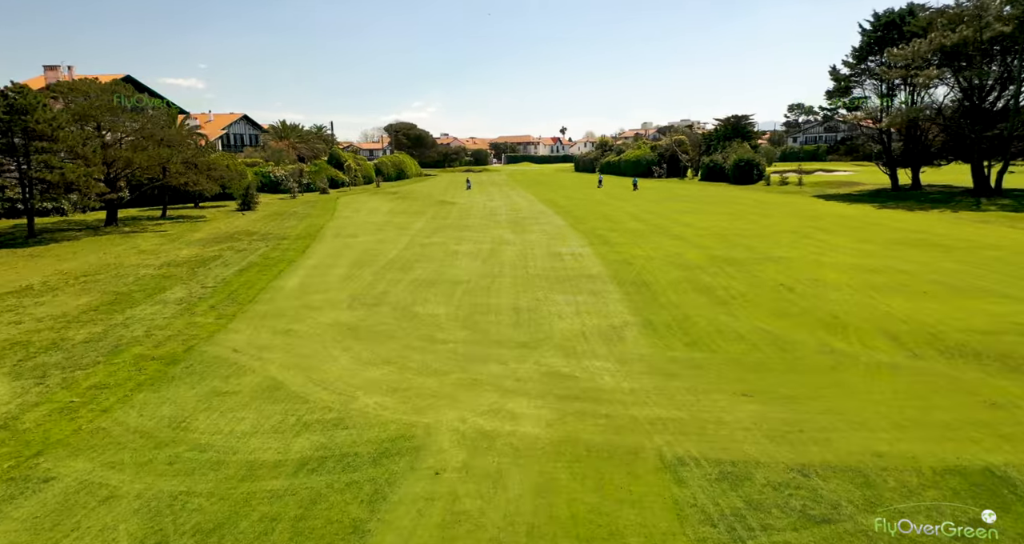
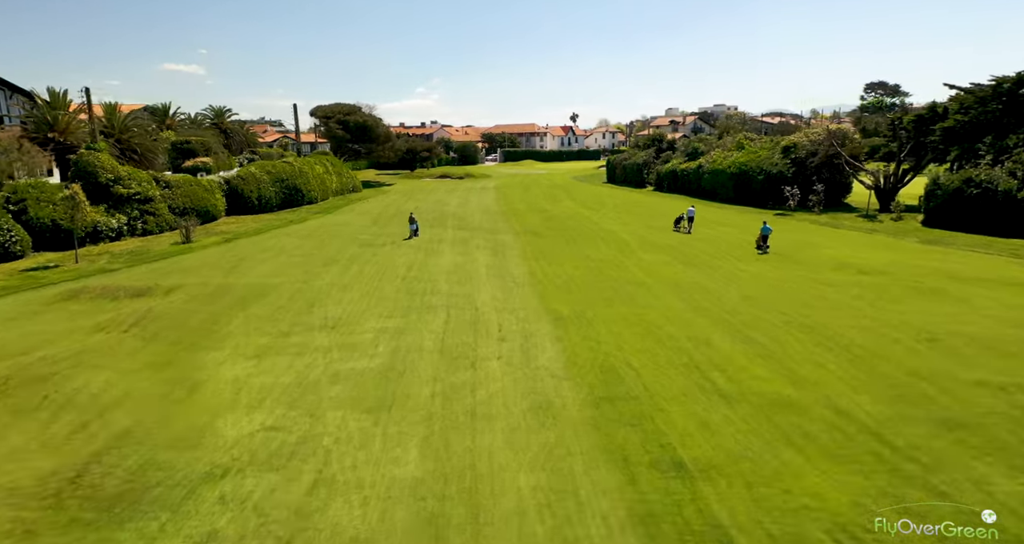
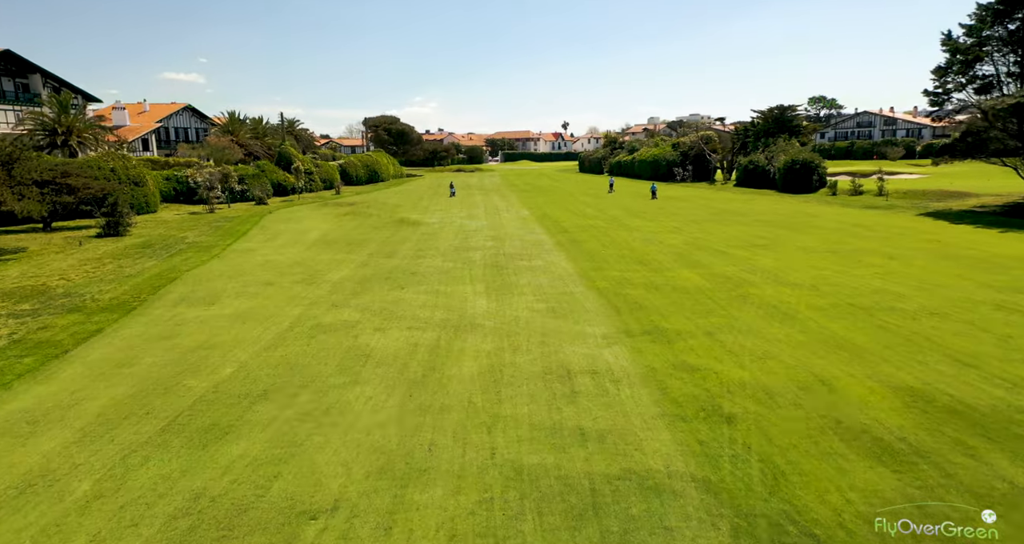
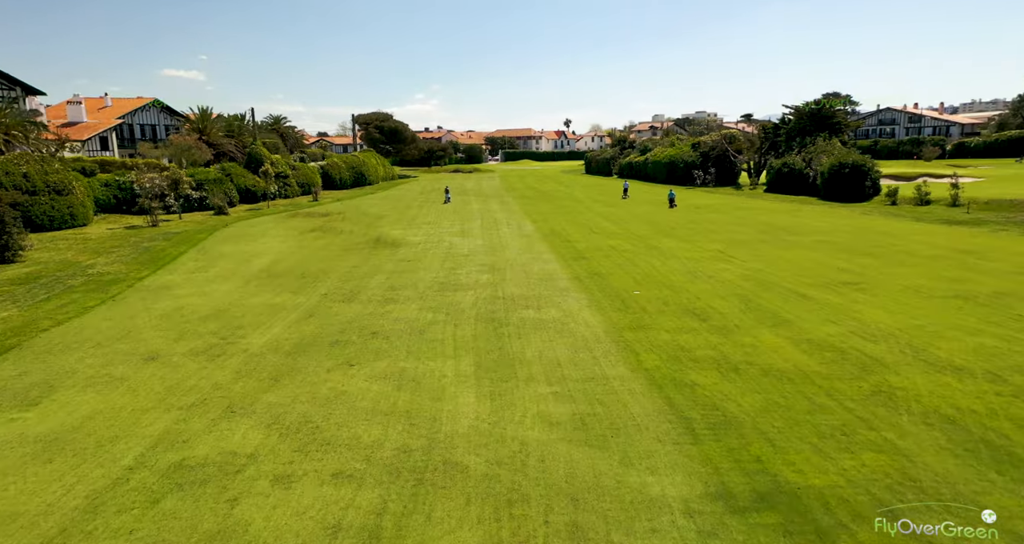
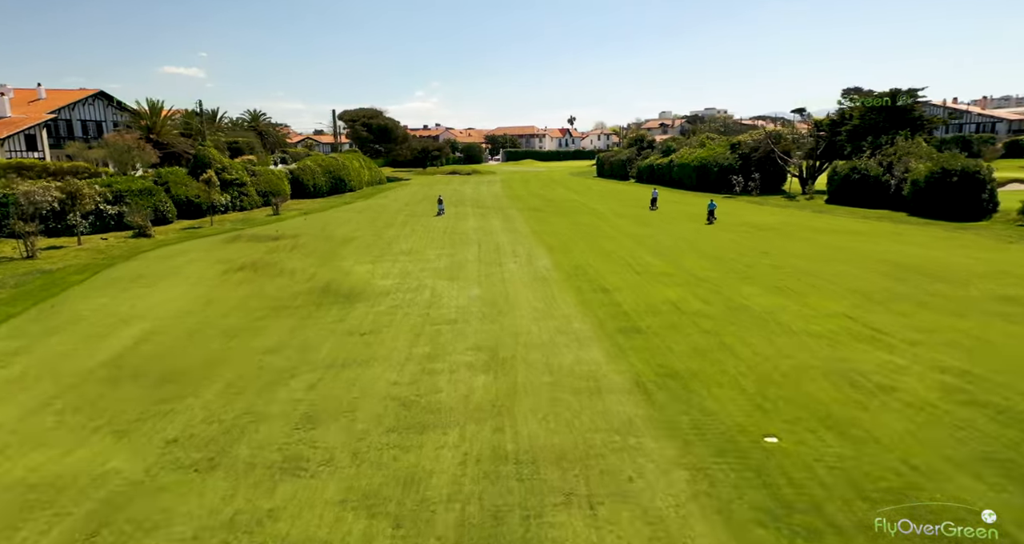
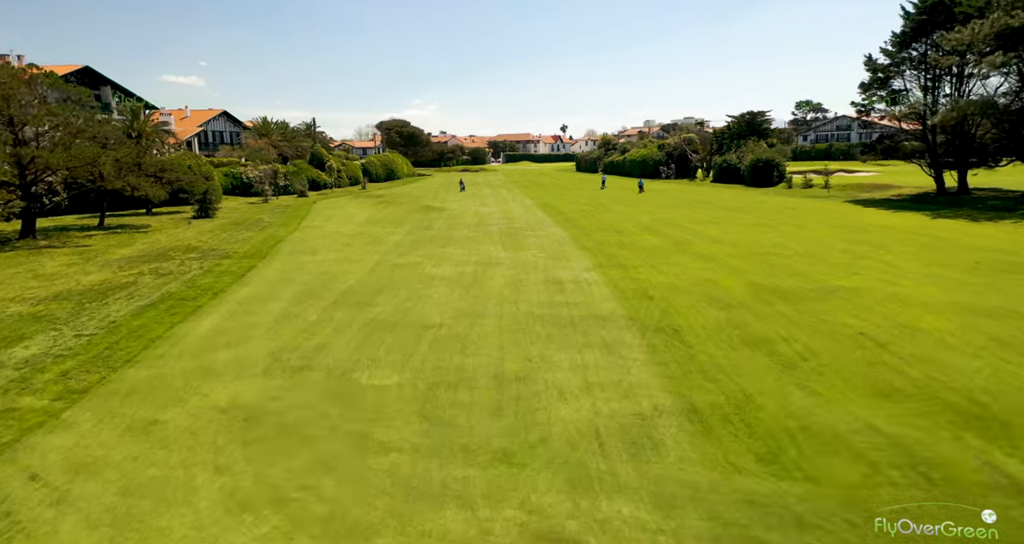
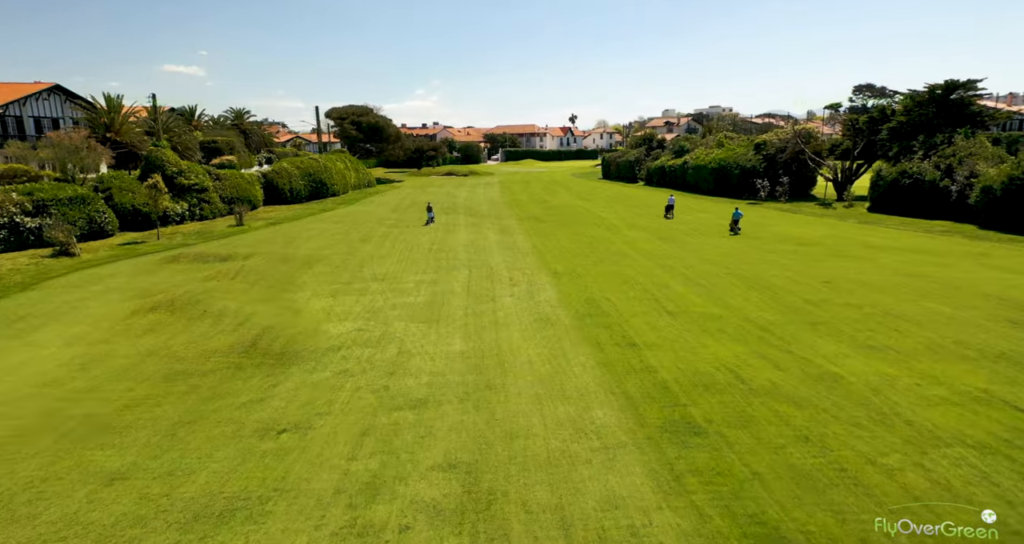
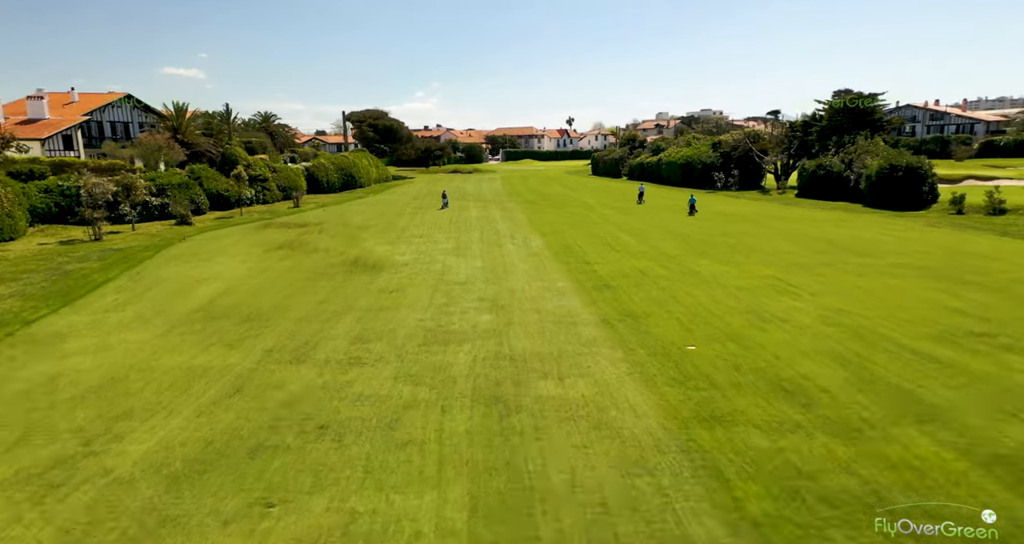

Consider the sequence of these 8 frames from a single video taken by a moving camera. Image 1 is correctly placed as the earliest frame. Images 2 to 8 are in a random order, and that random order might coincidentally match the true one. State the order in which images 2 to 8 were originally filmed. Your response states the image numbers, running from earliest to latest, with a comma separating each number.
6, 3, 4, 8, 5, 7, 2
